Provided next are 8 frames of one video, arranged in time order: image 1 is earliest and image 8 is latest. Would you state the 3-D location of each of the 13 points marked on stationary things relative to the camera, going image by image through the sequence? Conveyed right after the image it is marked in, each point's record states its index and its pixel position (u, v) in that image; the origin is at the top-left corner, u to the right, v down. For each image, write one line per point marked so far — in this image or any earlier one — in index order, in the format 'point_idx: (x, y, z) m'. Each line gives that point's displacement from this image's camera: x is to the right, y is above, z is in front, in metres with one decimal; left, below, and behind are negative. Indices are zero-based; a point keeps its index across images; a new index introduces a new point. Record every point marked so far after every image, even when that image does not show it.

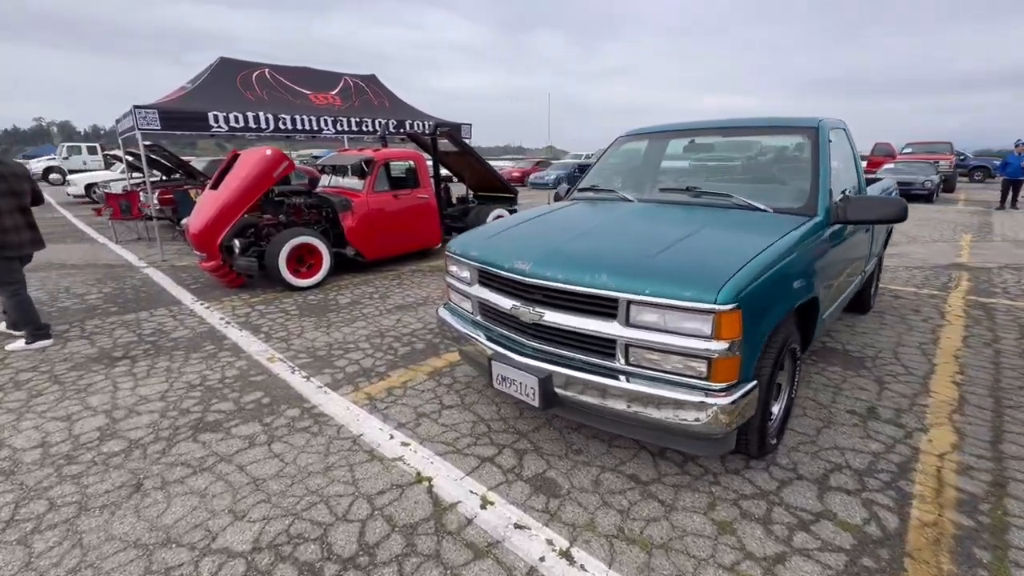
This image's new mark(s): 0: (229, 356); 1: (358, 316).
0: (-2.6, -0.6, +4.3) m
1: (-1.8, -0.3, +5.4) m
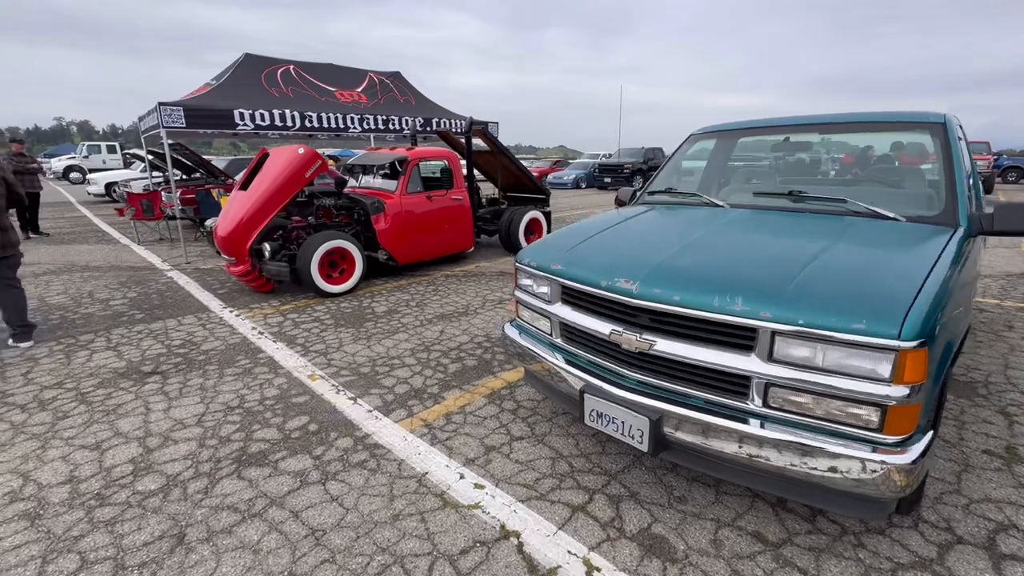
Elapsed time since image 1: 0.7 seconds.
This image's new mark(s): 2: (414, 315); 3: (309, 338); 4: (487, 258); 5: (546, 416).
0: (-2.1, -0.7, +4.0) m
1: (-1.2, -0.4, +5.0) m
2: (-1.1, -0.3, +5.4) m
3: (-2.1, -0.5, +4.7) m
4: (-0.4, +0.5, +8.2) m
5: (+0.2, -0.9, +3.2) m
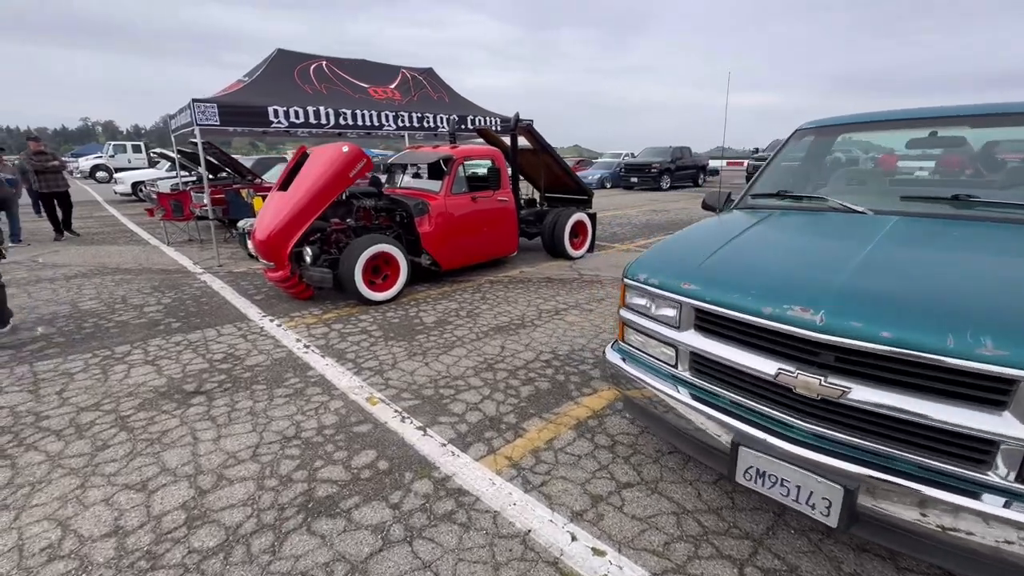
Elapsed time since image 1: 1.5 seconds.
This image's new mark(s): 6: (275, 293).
0: (-1.5, -0.8, +3.6) m
1: (-0.6, -0.5, +4.6) m
2: (-0.5, -0.4, +5.0) m
3: (-1.4, -0.6, +4.3) m
4: (+0.3, +0.4, +7.8) m
5: (+0.8, -1.0, +2.8) m
6: (-3.2, -0.1, +6.2) m
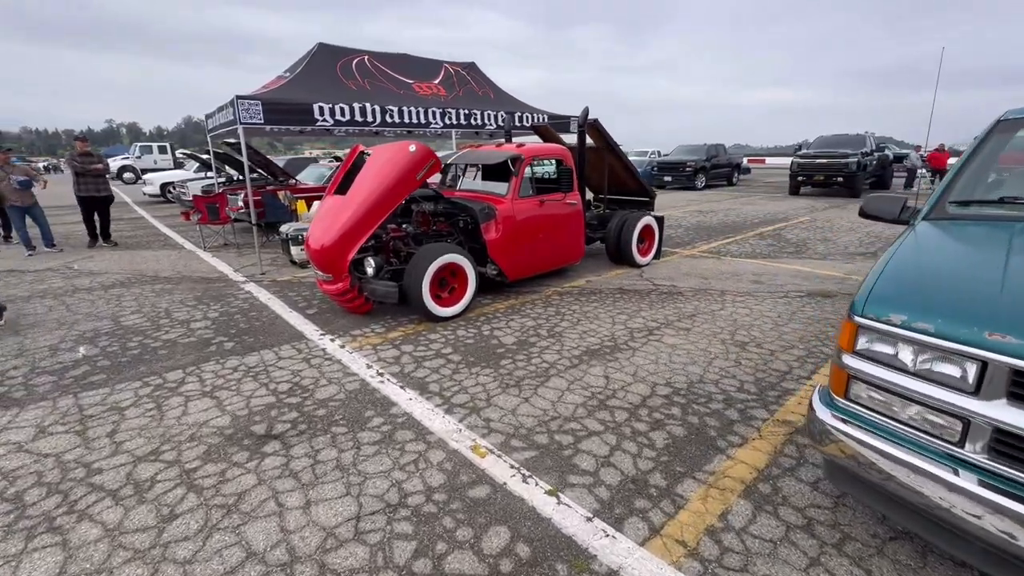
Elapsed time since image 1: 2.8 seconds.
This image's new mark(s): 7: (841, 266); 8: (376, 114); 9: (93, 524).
0: (-0.6, -1.0, +3.0) m
1: (+0.3, -0.7, +4.0) m
2: (+0.4, -0.6, +4.4) m
3: (-0.5, -0.8, +3.7) m
4: (+1.3, +0.2, +7.1) m
5: (+1.7, -1.2, +2.1) m
6: (-2.2, -0.2, +5.7) m
7: (+5.4, +0.4, +7.5) m
8: (-2.4, +3.1, +8.1) m
9: (-2.1, -1.2, +2.3) m
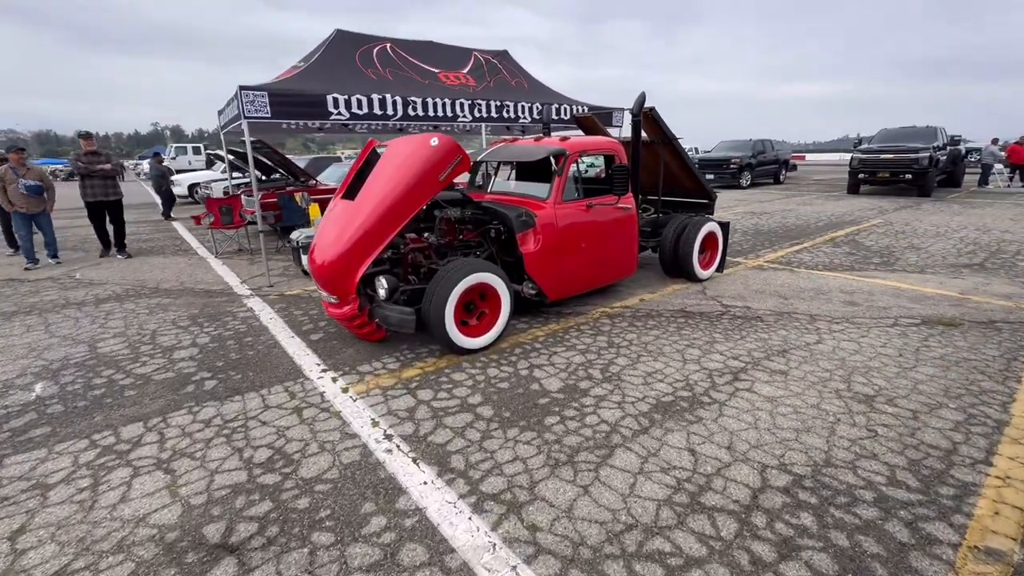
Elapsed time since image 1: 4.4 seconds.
0: (-0.4, -1.2, +2.0) m
1: (+0.6, -0.9, +3.0) m
2: (+0.7, -0.8, +3.4) m
3: (-0.2, -1.0, +2.8) m
4: (+1.8, 0.0, +6.1) m
5: (+1.9, -1.4, +1.1) m
6: (-1.8, -0.4, +4.8) m
7: (+5.9, +0.1, +6.2) m
8: (-1.8, +2.8, +7.3) m
9: (-1.9, -1.4, +1.4) m
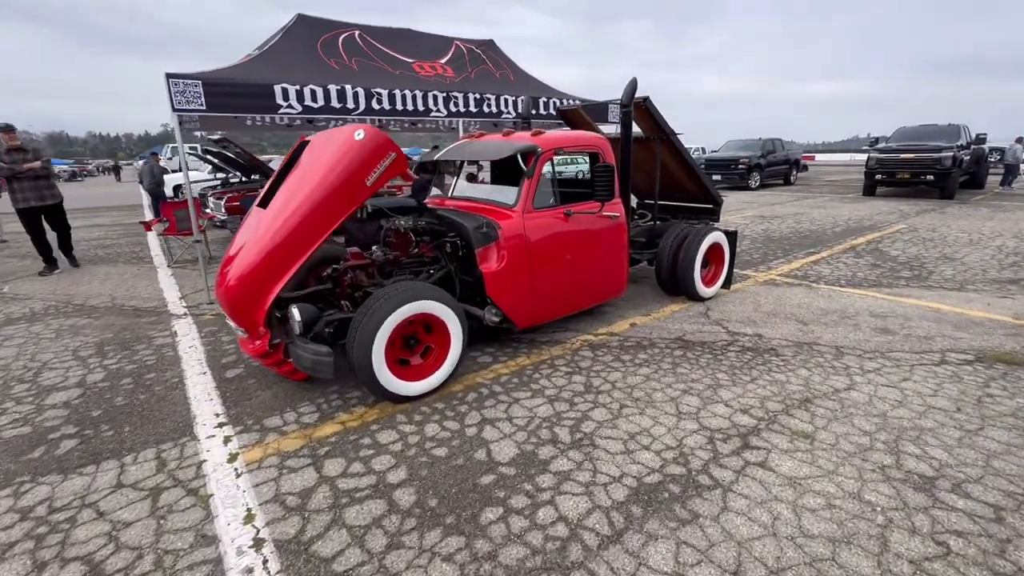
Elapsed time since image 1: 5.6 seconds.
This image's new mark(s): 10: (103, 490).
0: (-0.8, -1.4, +1.2) m
1: (+0.2, -1.2, +2.1) m
2: (+0.4, -1.1, +2.5) m
3: (-0.6, -1.2, +1.9) m
4: (+1.4, -0.2, +5.2) m
5: (+1.5, -1.7, +0.2) m
6: (-2.2, -0.7, +4.0) m
7: (+5.5, -0.2, +5.3) m
8: (-2.1, +2.6, +6.4) m
9: (-2.3, -1.6, +0.6) m
10: (-2.2, -1.1, +2.5) m
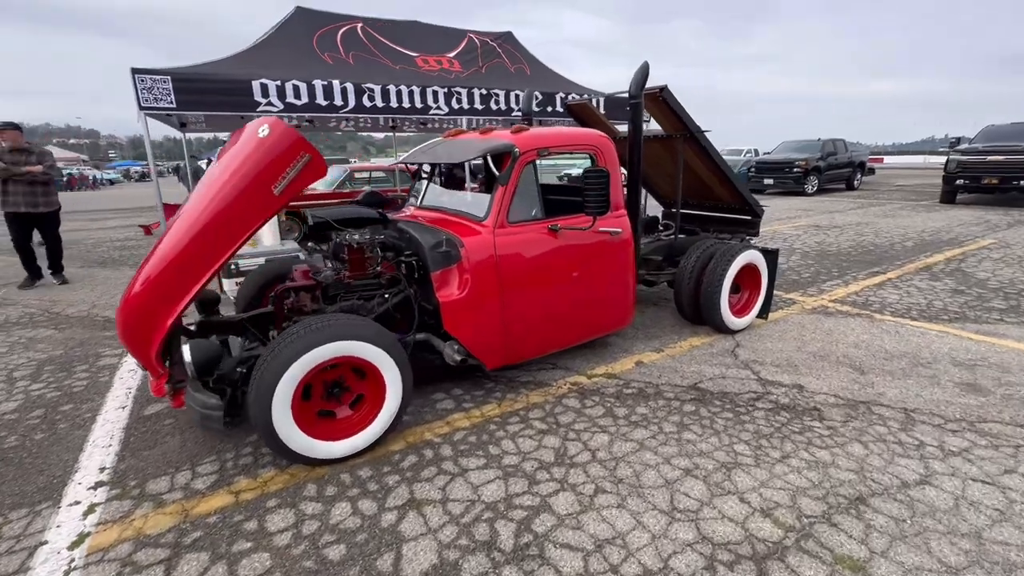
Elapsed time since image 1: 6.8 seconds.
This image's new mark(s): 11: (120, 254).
0: (-1.3, -1.6, +0.5) m
1: (-0.2, -1.4, +1.4) m
2: (0.0, -1.3, +1.7) m
3: (-1.1, -1.4, +1.2) m
4: (+1.3, -0.5, +4.3) m
5: (+0.8, -1.9, -0.7) m
6: (-2.4, -0.8, +3.4) m
7: (+5.4, -0.5, +4.0) m
8: (-2.0, +2.4, +5.9) m
9: (-2.8, -1.8, +0.1) m
10: (-2.6, -1.2, +2.0) m
11: (-7.9, +0.8, +9.3) m
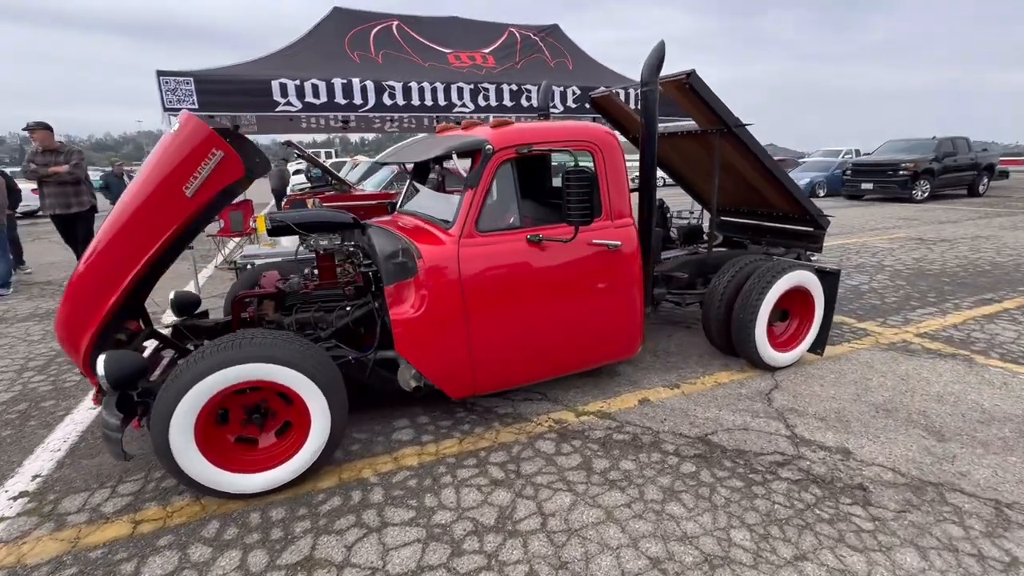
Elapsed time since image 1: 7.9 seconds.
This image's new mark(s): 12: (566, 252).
0: (-2.0, -1.7, +0.3) m
1: (-0.8, -1.5, +1.0) m
2: (-0.5, -1.4, +1.3) m
3: (-1.7, -1.5, +1.0) m
4: (+1.2, -0.7, +3.6) m
5: (-0.1, -2.0, -1.2) m
6: (-2.6, -0.8, +3.3) m
7: (+5.2, -0.9, +2.7) m
8: (-1.7, +2.4, +5.7) m
9: (-3.6, -1.7, +0.1) m
10: (-3.0, -1.2, +1.9) m
11: (-7.0, +0.9, +10.0) m
12: (+0.4, +0.2, +3.0) m
